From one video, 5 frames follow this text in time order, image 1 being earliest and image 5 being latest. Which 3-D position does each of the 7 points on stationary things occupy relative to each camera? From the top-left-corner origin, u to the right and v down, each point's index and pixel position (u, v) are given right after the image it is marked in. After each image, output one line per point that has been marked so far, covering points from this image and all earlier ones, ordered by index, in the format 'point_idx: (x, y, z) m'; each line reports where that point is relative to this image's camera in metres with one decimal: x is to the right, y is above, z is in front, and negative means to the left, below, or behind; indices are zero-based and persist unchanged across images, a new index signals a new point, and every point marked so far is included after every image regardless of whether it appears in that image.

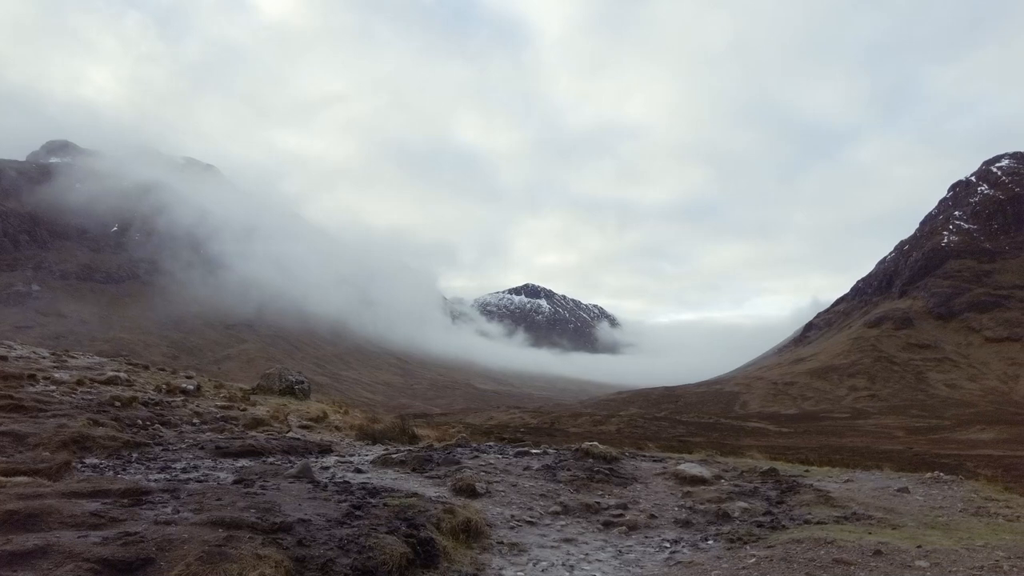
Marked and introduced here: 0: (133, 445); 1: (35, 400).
0: (-10.1, -4.2, +16.4) m
1: (-14.3, -3.3, +18.2) m
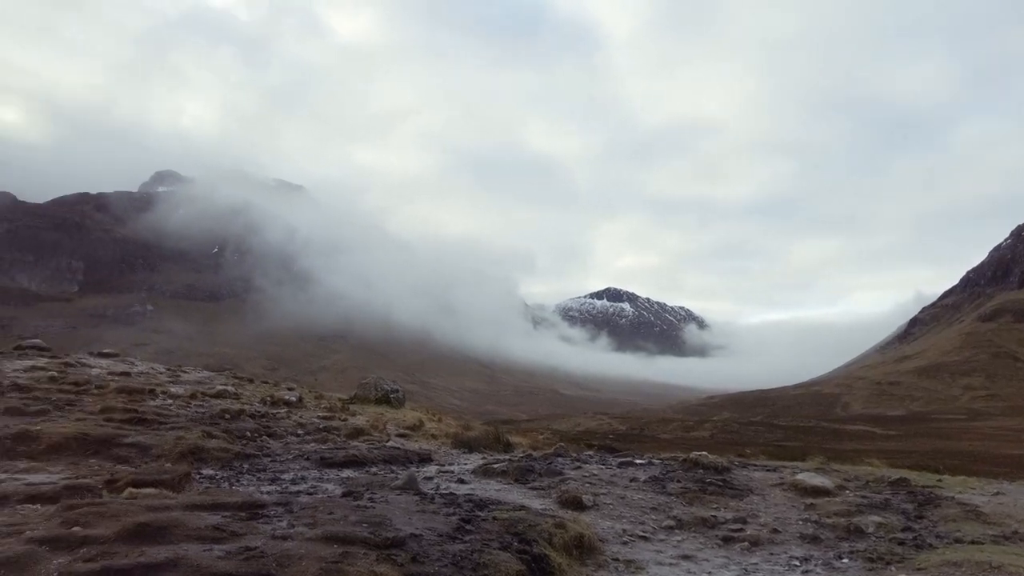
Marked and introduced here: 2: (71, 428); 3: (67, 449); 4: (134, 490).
0: (-7.3, -4.6, +16.9) m
1: (-11.2, -3.9, +19.3) m
2: (-11.9, -3.8, +16.4) m
3: (-11.1, -4.1, +15.3) m
4: (-6.6, -3.6, +10.6) m
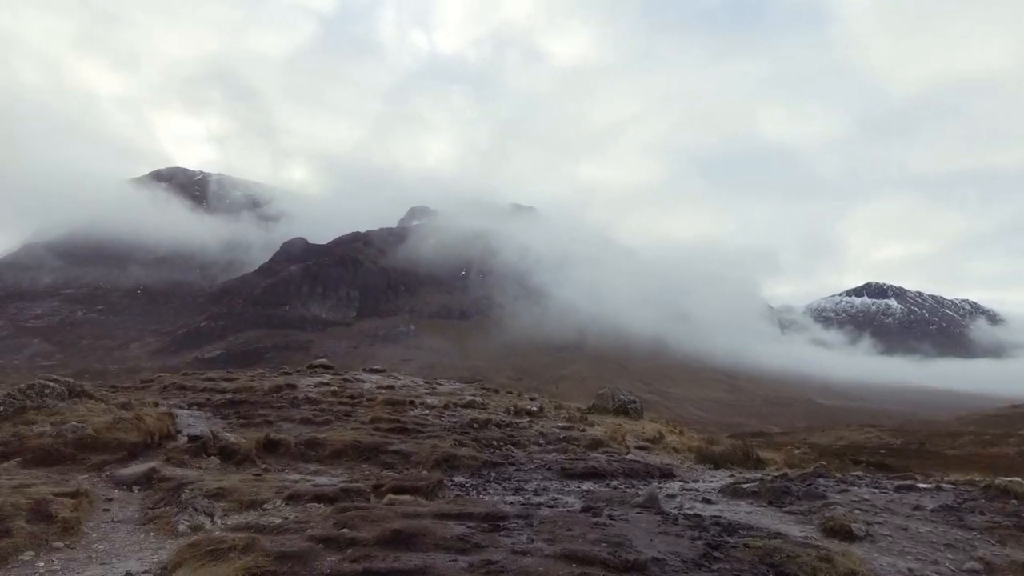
0: (-0.6, -5.1, +17.7) m
1: (-3.4, -4.7, +21.4) m
2: (-5.1, -4.6, +19.0) m
3: (-4.8, -4.8, +17.7) m
4: (-2.3, -4.0, +11.6) m
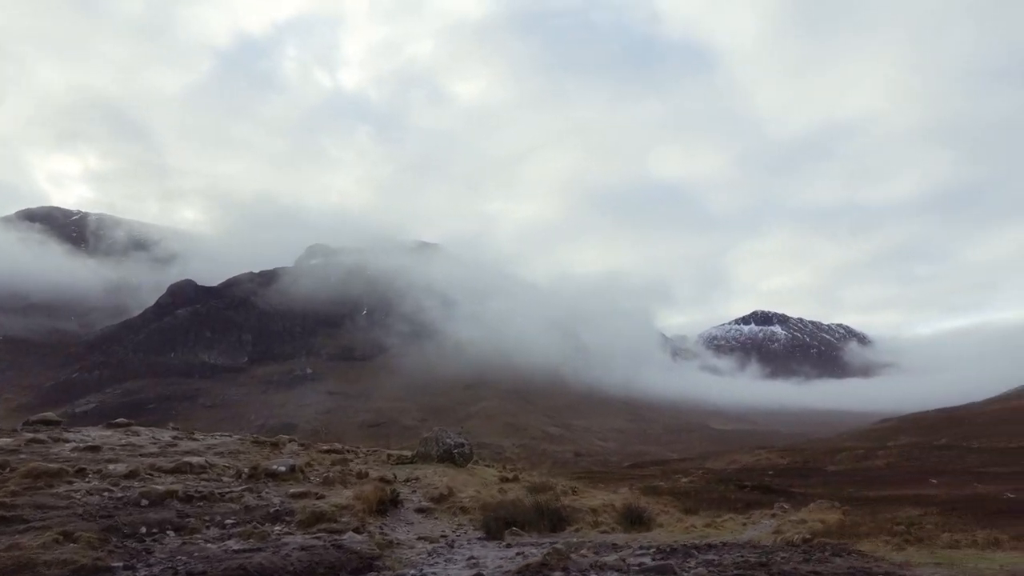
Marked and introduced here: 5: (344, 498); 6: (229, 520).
0: (-7.9, -5.2, +11.1) m
1: (-11.3, -5.1, +14.3) m
2: (-12.6, -4.9, +11.7) m
3: (-12.1, -5.0, +10.4) m
4: (-8.7, -3.8, +4.9) m
5: (-4.9, -6.1, +17.5) m
6: (-7.0, -5.6, +14.9) m
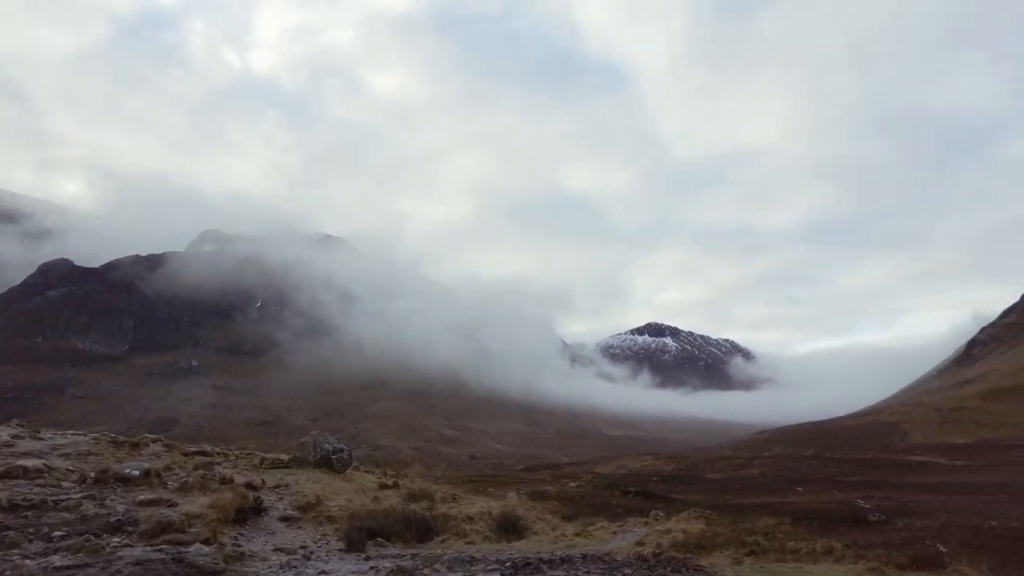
0: (-10.6, -5.0, +9.8) m
1: (-14.4, -4.7, +12.4) m
2: (-15.3, -4.4, +9.7) m
3: (-14.5, -4.6, +8.5) m
4: (-10.3, -3.5, +3.5) m
5: (-8.6, -6.0, +16.6) m
6: (-10.3, -5.4, +13.7) m
